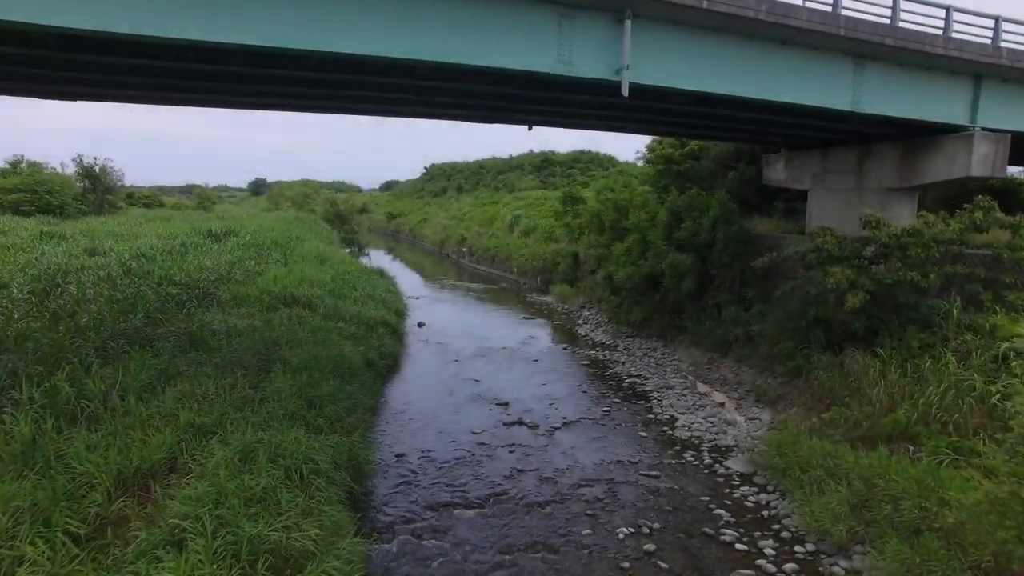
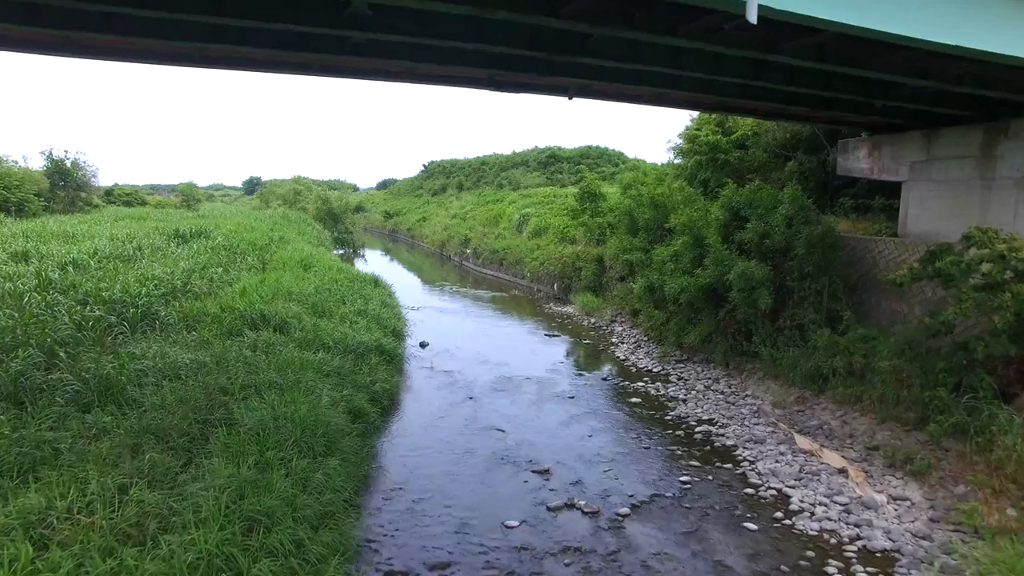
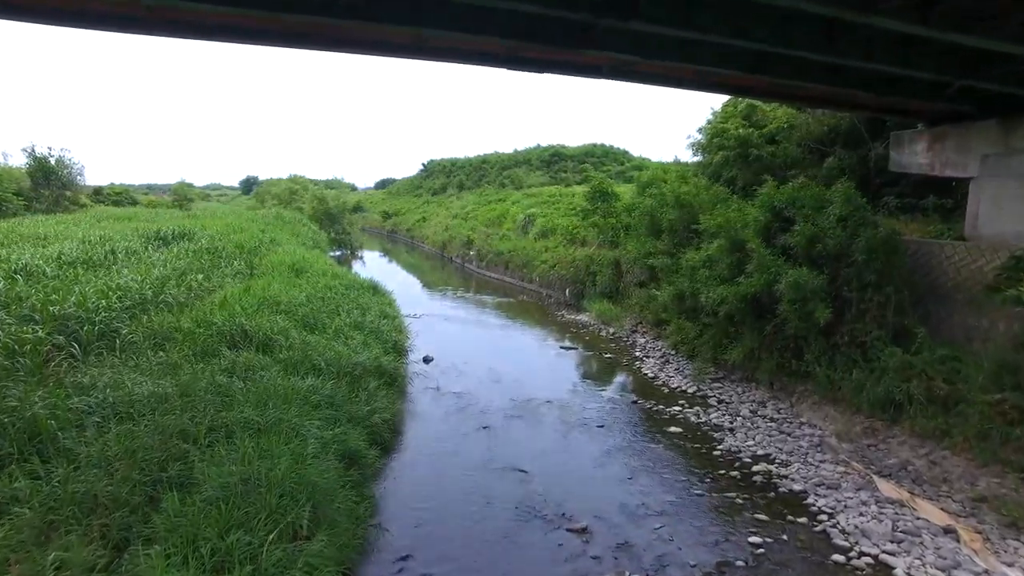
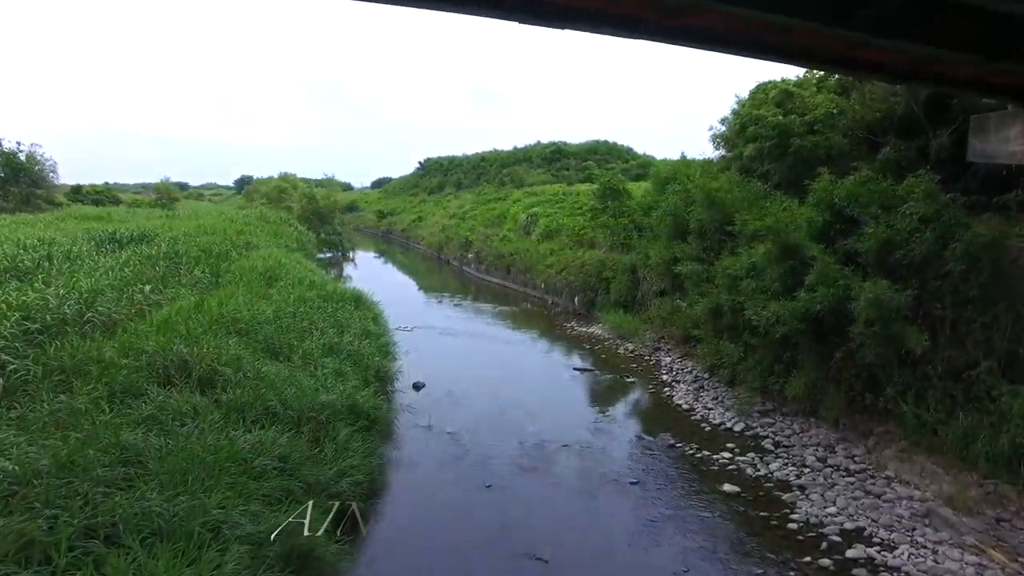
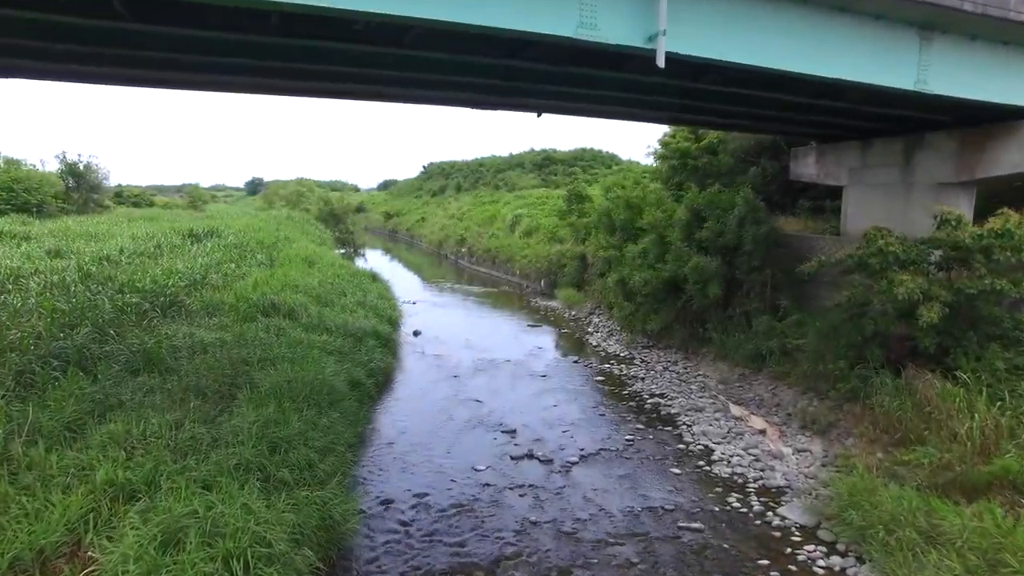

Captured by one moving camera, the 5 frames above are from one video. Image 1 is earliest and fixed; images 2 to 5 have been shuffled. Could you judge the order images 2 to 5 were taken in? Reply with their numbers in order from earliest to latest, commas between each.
5, 2, 3, 4
